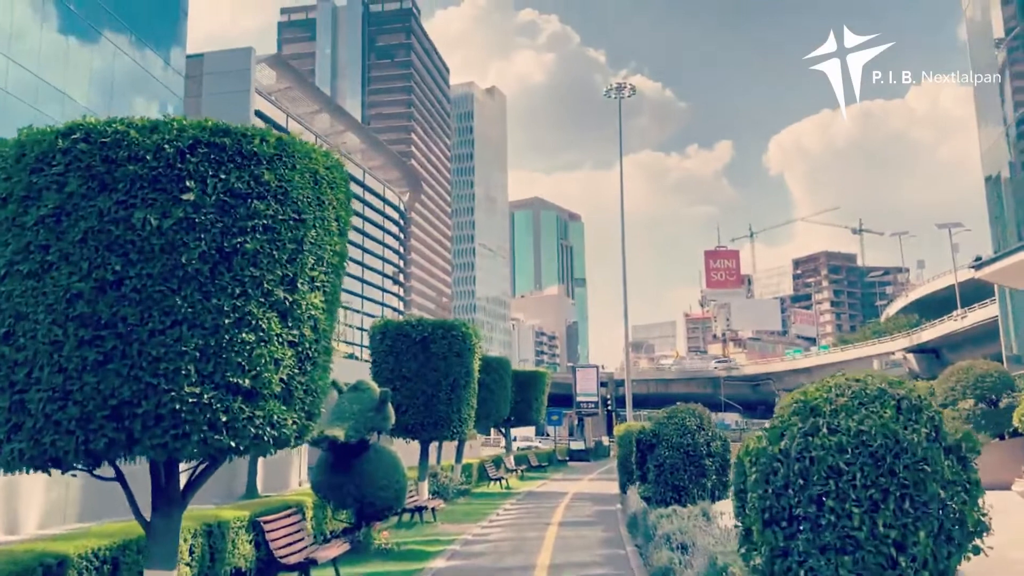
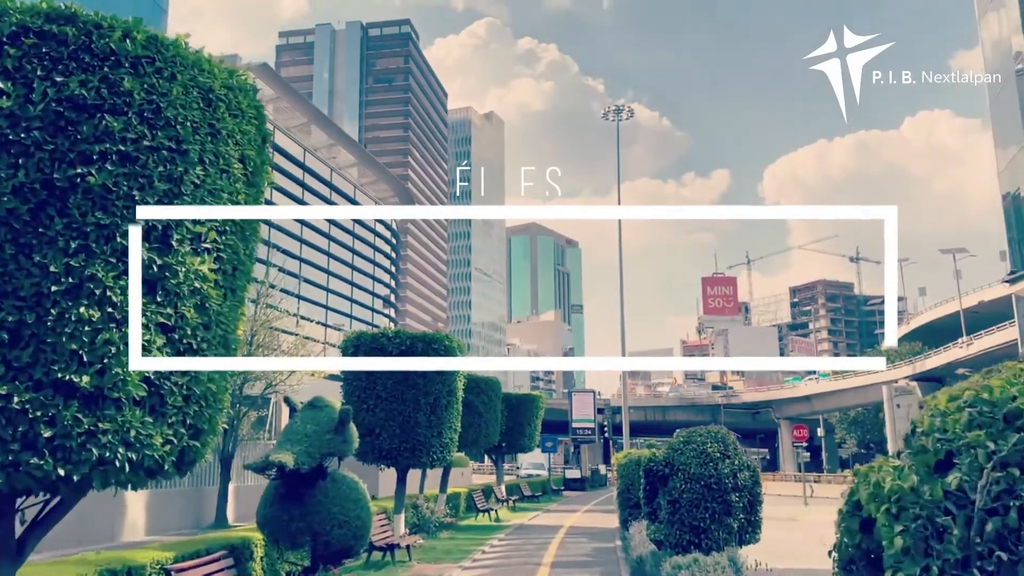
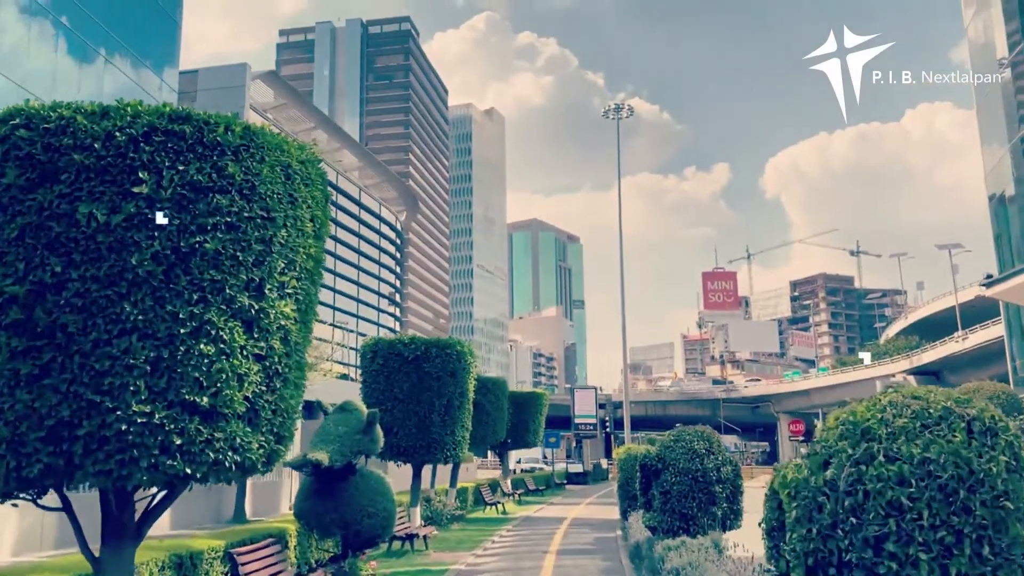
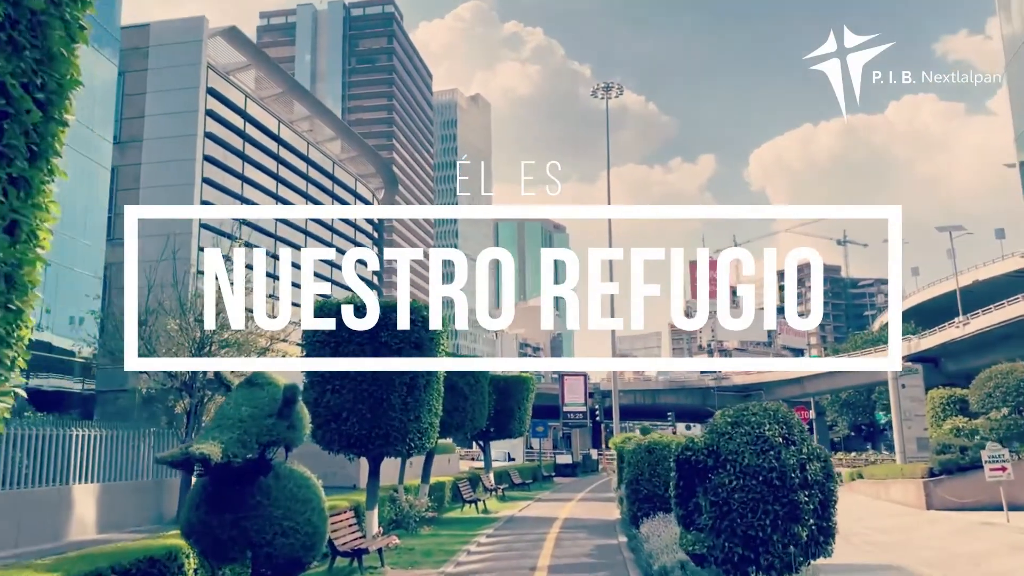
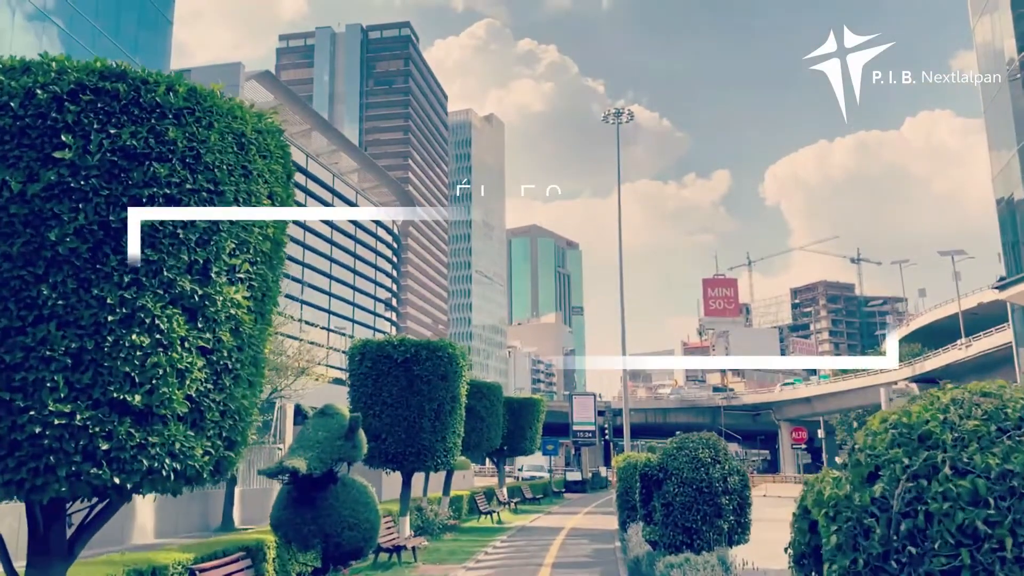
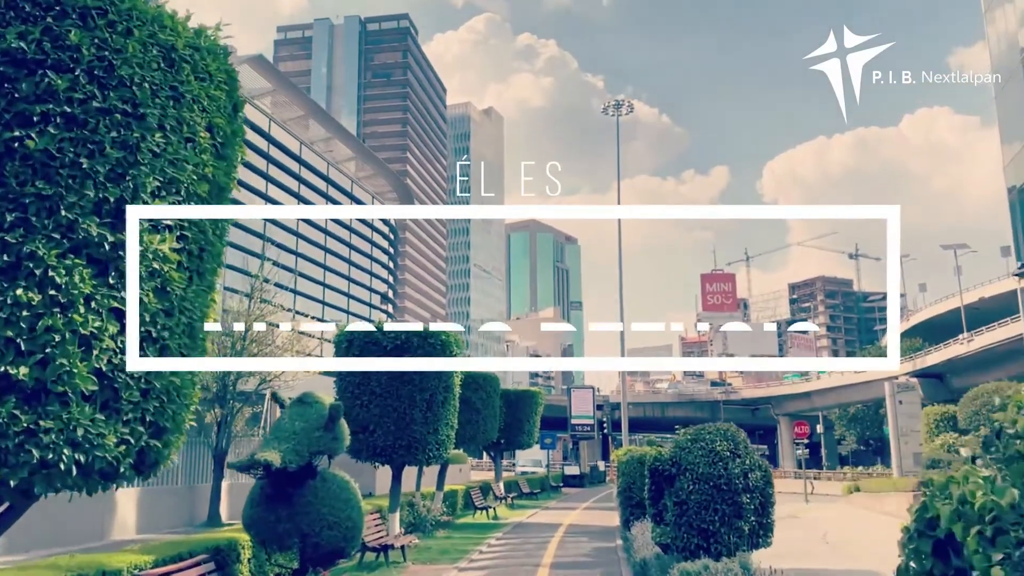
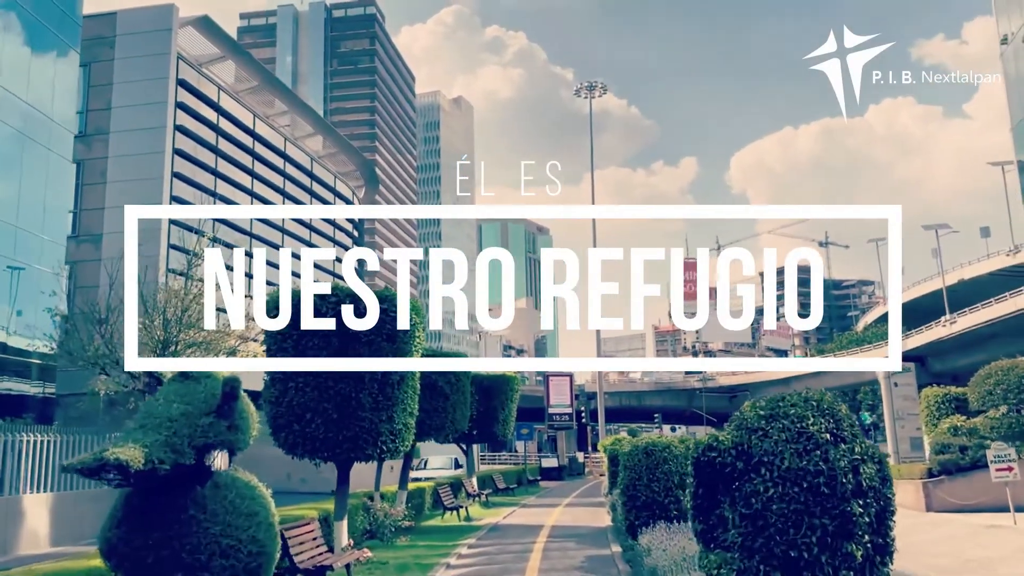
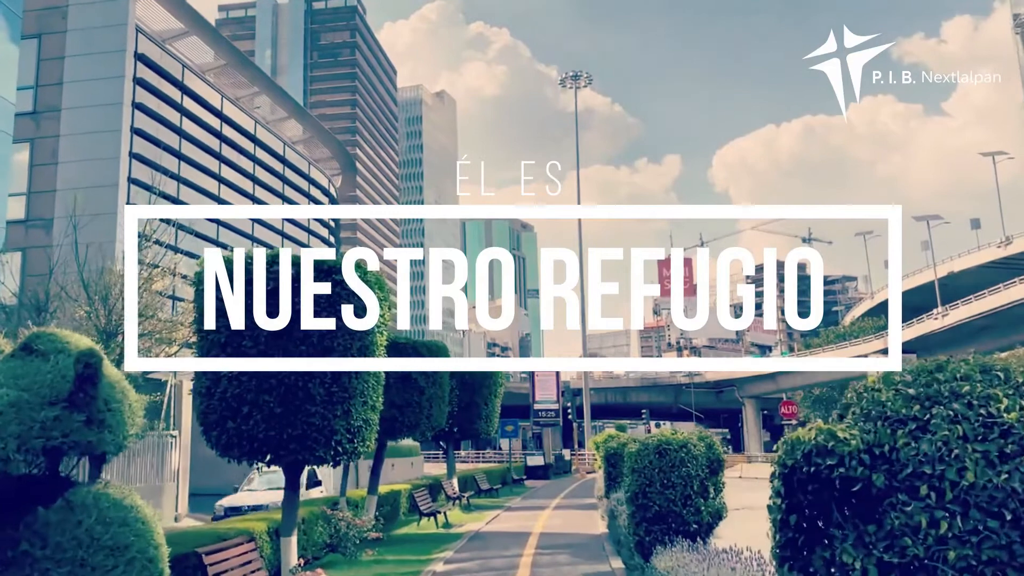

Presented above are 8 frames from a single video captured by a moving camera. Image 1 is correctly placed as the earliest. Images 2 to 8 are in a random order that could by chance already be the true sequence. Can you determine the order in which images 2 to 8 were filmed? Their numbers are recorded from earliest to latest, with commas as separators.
3, 5, 2, 6, 4, 7, 8
